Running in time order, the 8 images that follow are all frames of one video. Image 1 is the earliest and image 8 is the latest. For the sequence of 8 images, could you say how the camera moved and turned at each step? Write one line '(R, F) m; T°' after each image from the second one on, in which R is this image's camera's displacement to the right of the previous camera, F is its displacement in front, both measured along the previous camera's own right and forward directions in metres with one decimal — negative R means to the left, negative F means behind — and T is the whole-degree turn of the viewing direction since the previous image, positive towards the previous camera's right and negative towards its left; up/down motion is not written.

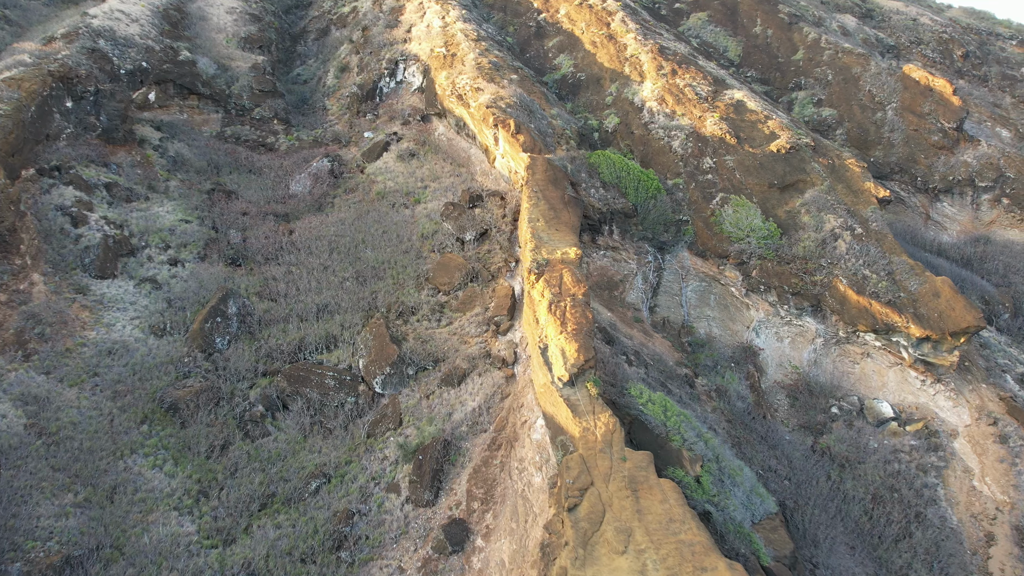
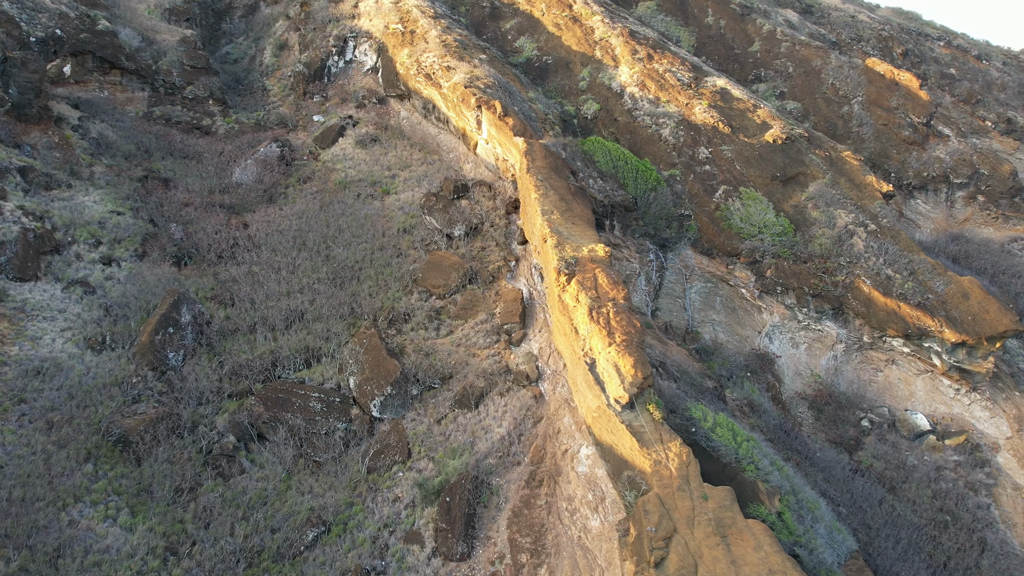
(-1.2, +1.7) m; +6°
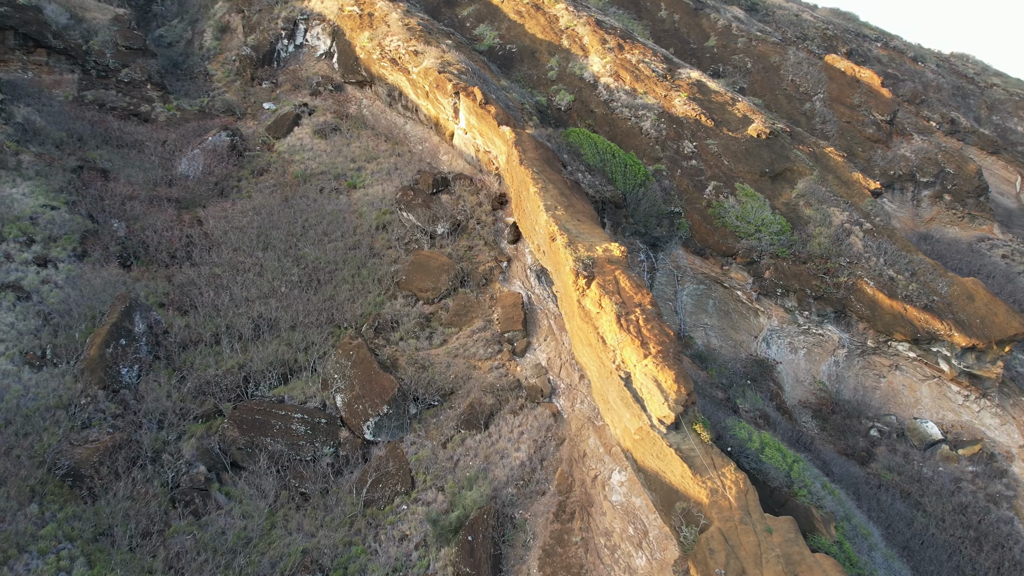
(-0.8, +1.1) m; +5°
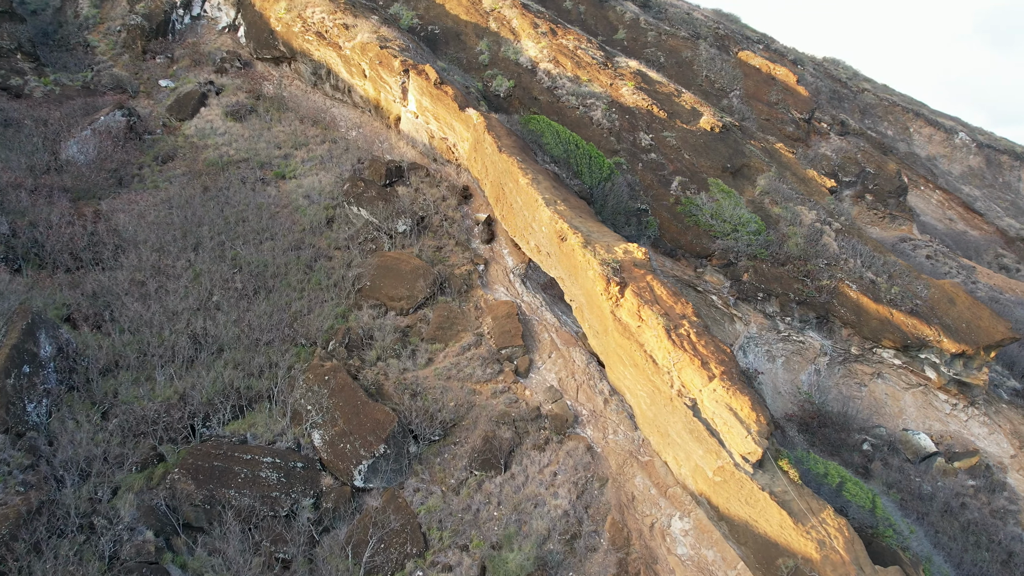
(-1.2, +1.5) m; +9°
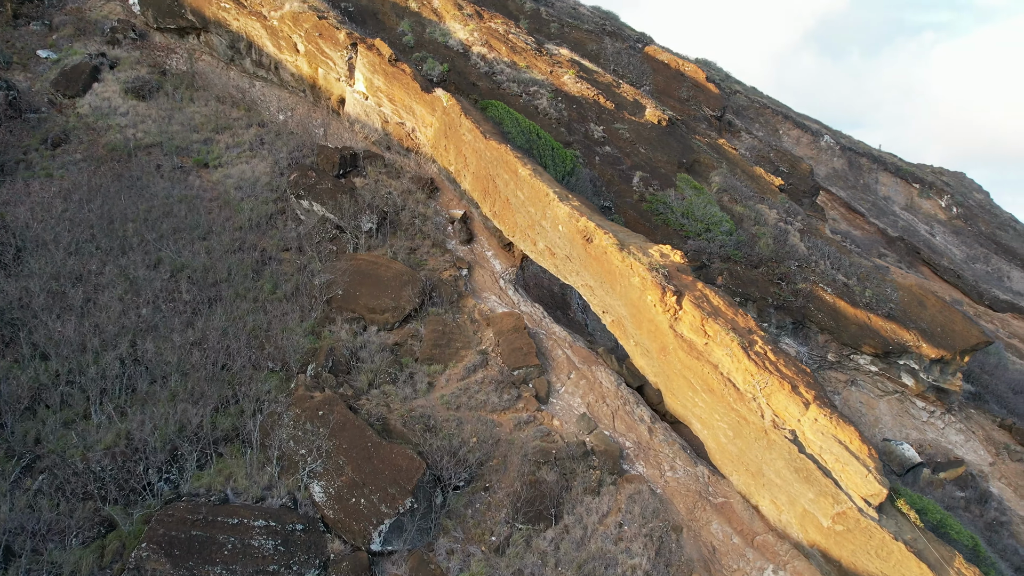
(-1.1, +1.3) m; +9°
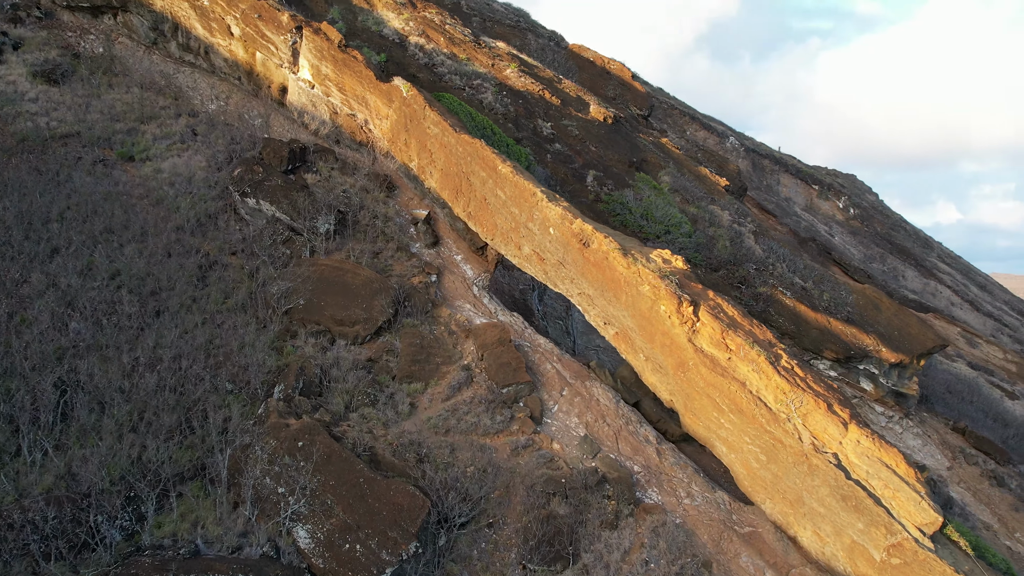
(-0.6, +0.6) m; +6°
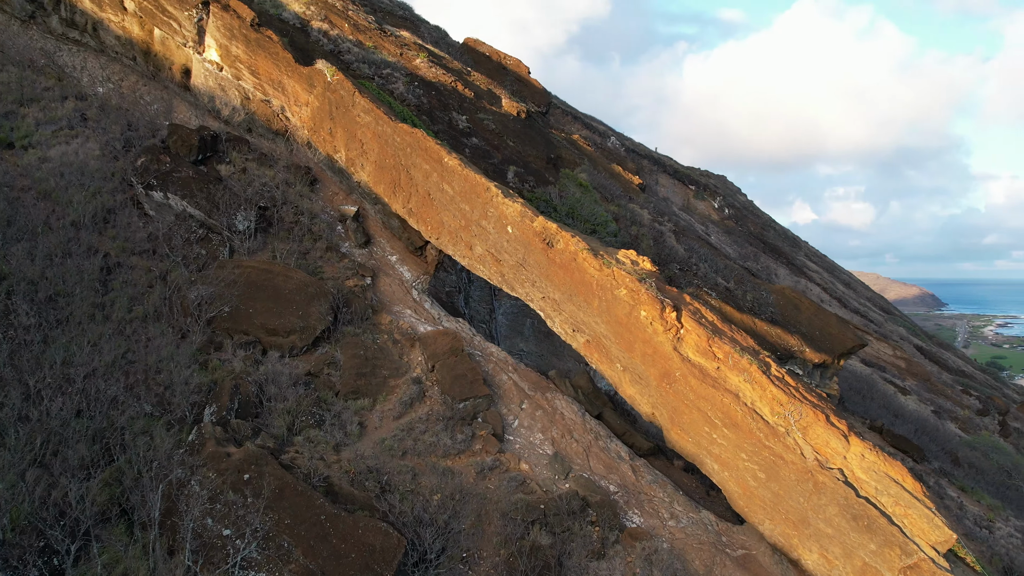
(-0.5, +0.6) m; +8°
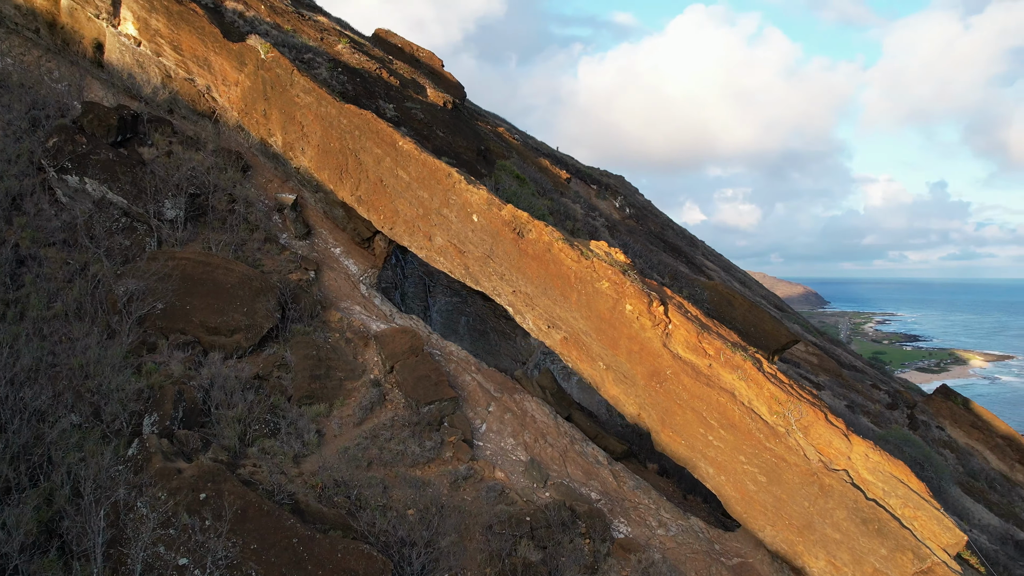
(-0.4, +0.4) m; +6°
